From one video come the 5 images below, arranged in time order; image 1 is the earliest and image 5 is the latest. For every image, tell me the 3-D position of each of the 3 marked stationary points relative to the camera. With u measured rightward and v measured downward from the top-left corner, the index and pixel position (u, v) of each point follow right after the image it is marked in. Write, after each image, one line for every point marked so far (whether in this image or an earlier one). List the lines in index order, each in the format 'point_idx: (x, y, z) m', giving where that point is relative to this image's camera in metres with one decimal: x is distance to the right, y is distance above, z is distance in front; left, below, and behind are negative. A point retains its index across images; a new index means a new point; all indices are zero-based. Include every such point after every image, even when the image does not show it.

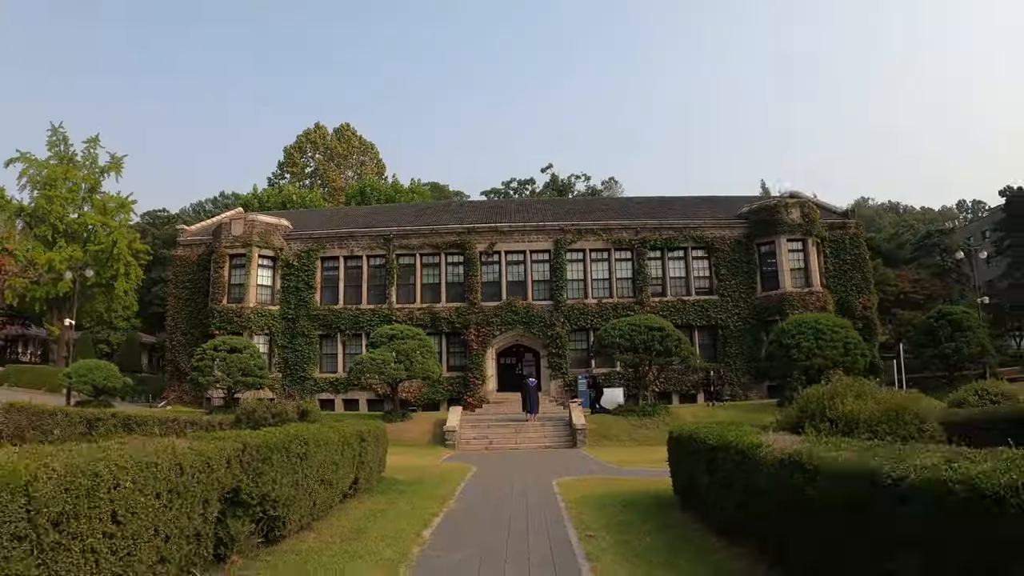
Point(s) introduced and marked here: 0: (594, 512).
0: (+1.1, -2.9, +8.1) m
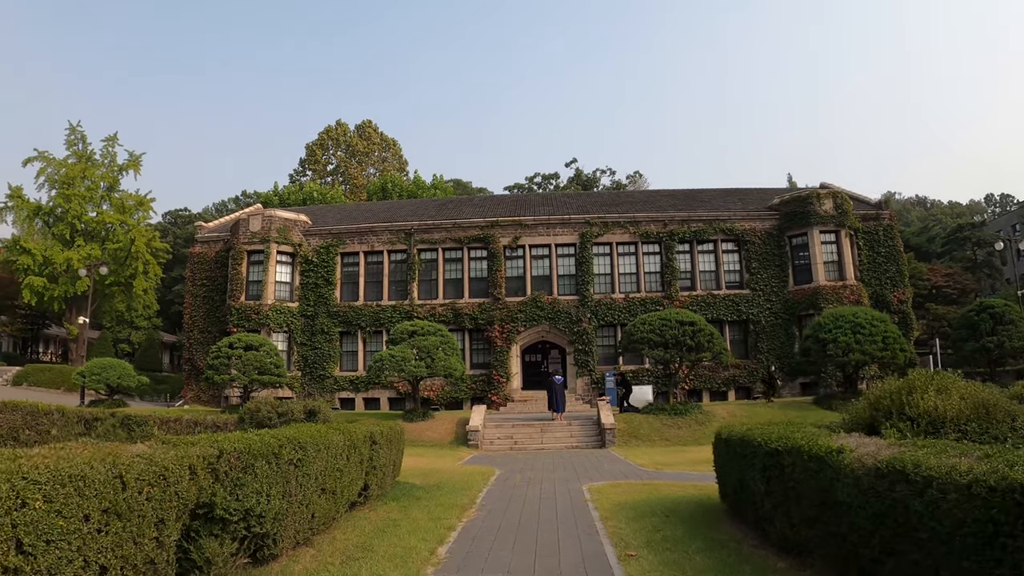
0: (+1.4, -2.7, +7.1) m
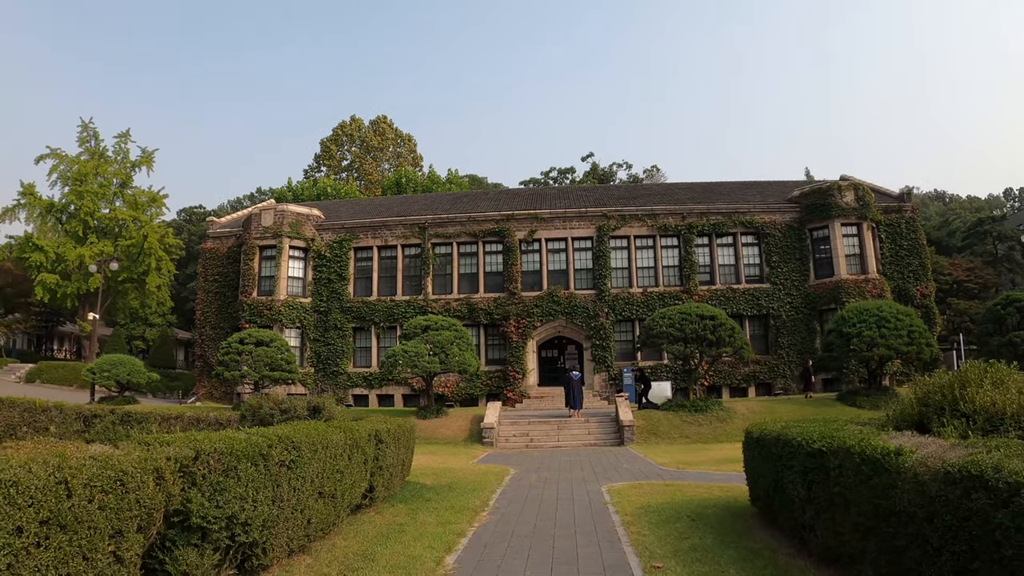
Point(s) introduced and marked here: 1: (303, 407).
0: (+1.5, -2.6, +6.6) m
1: (-3.3, -1.8, +9.7) m
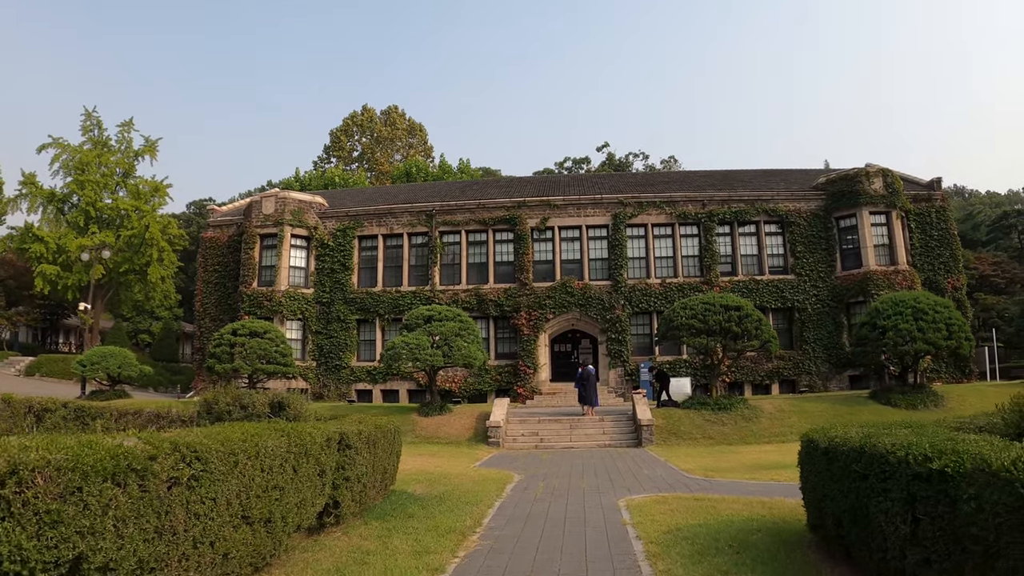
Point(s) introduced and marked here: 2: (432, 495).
0: (+1.5, -2.3, +5.1) m
1: (-3.3, -1.5, +8.4) m
2: (-1.1, -2.9, +8.9) m
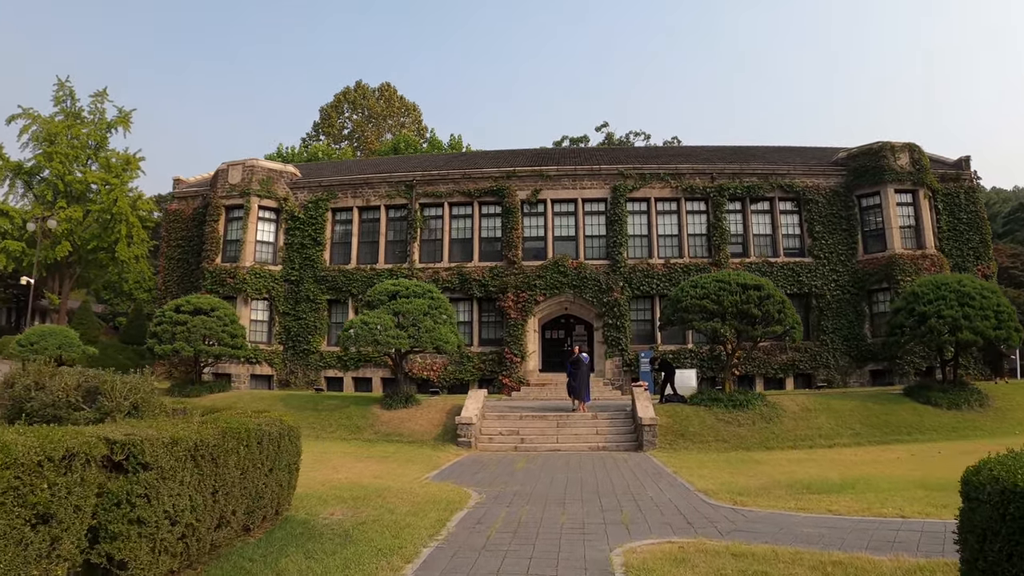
0: (+1.0, -1.8, +2.3) m
1: (-3.8, -0.9, +5.6) m
2: (-1.7, -2.4, +6.2) m
